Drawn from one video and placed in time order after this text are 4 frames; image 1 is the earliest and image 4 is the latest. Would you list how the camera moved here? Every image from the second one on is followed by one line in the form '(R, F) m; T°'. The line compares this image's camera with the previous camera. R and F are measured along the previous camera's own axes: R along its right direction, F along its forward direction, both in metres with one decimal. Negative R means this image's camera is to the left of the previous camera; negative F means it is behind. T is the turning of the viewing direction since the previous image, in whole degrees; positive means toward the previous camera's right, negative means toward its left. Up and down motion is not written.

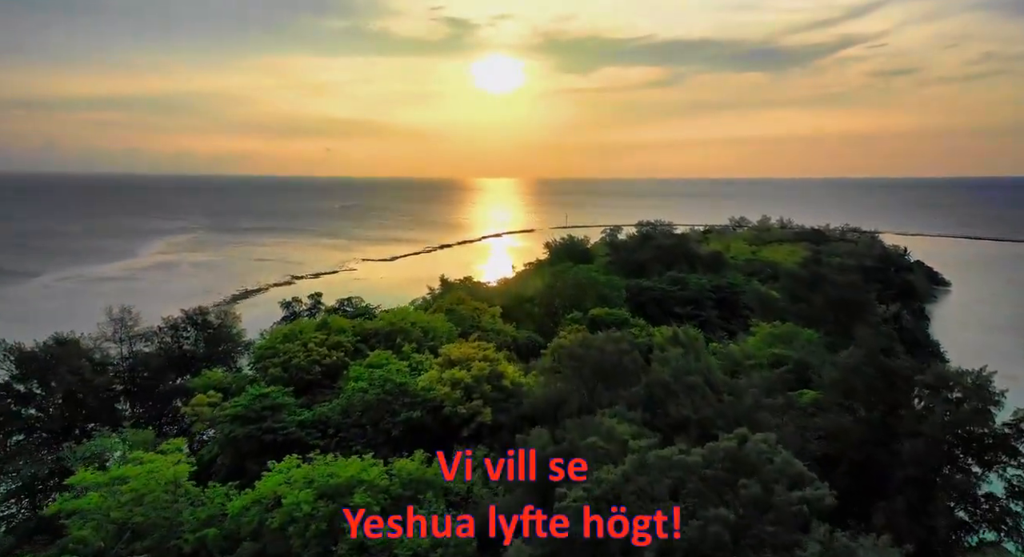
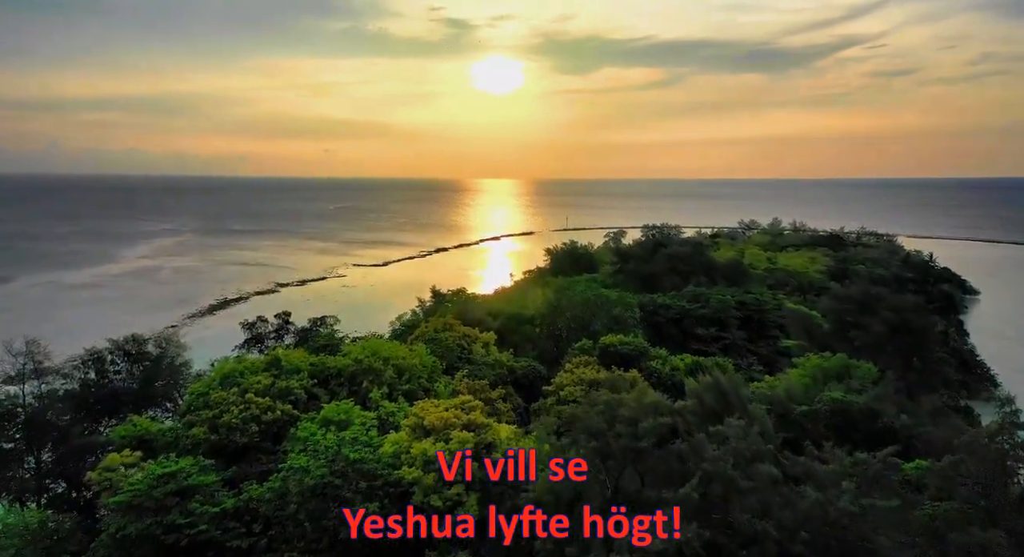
(+0.1, +3.2) m; 0°
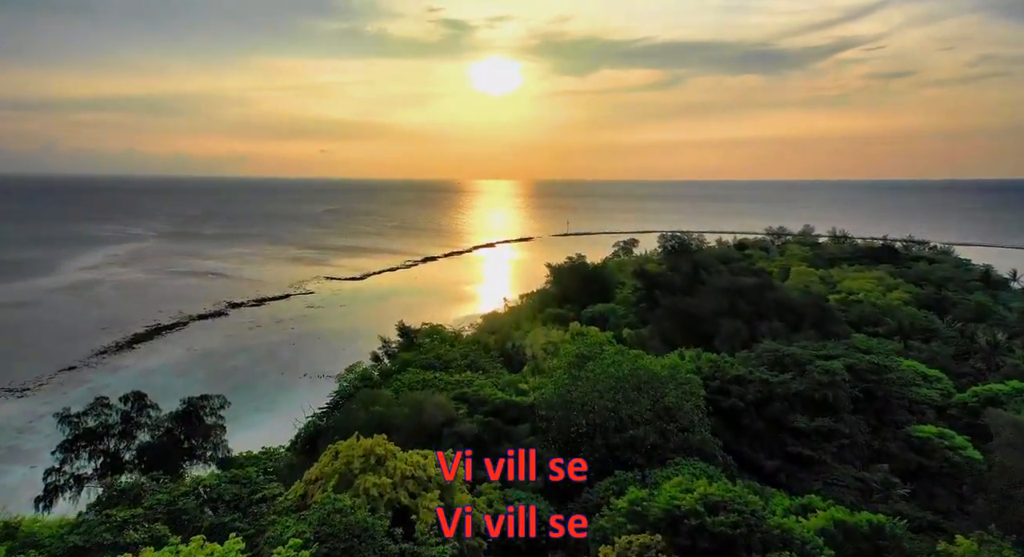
(+0.2, +8.1) m; 0°
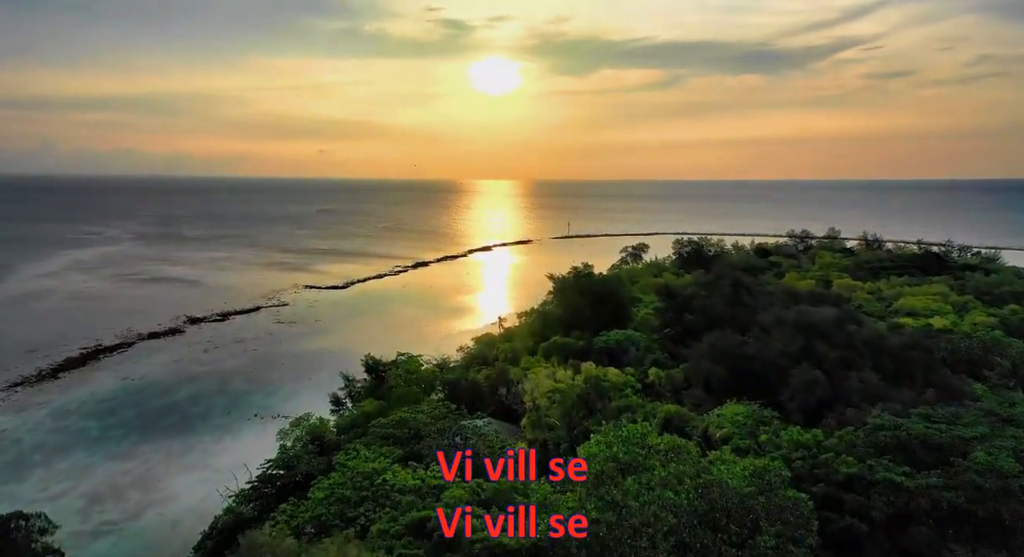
(+0.1, +5.2) m; 0°
